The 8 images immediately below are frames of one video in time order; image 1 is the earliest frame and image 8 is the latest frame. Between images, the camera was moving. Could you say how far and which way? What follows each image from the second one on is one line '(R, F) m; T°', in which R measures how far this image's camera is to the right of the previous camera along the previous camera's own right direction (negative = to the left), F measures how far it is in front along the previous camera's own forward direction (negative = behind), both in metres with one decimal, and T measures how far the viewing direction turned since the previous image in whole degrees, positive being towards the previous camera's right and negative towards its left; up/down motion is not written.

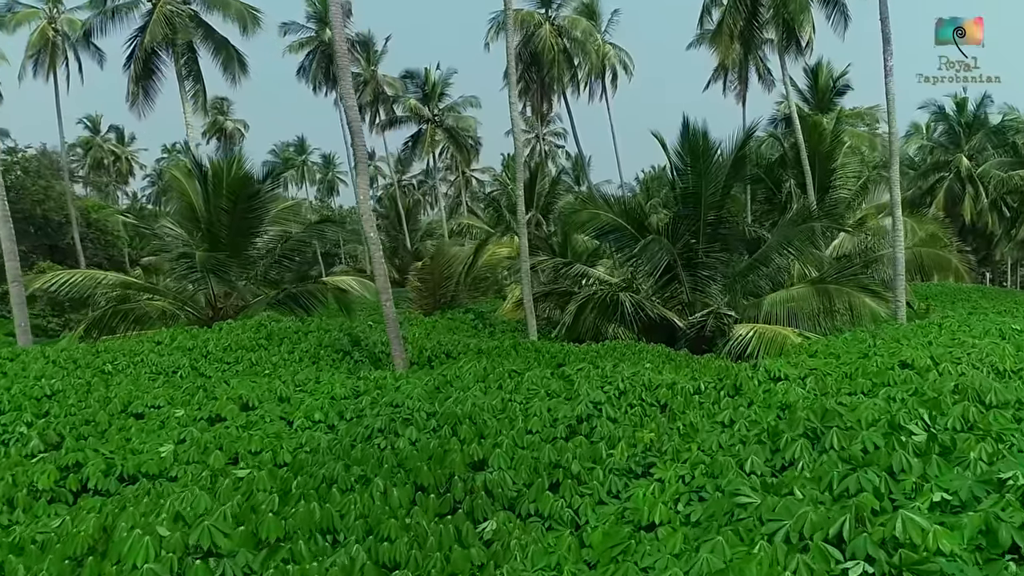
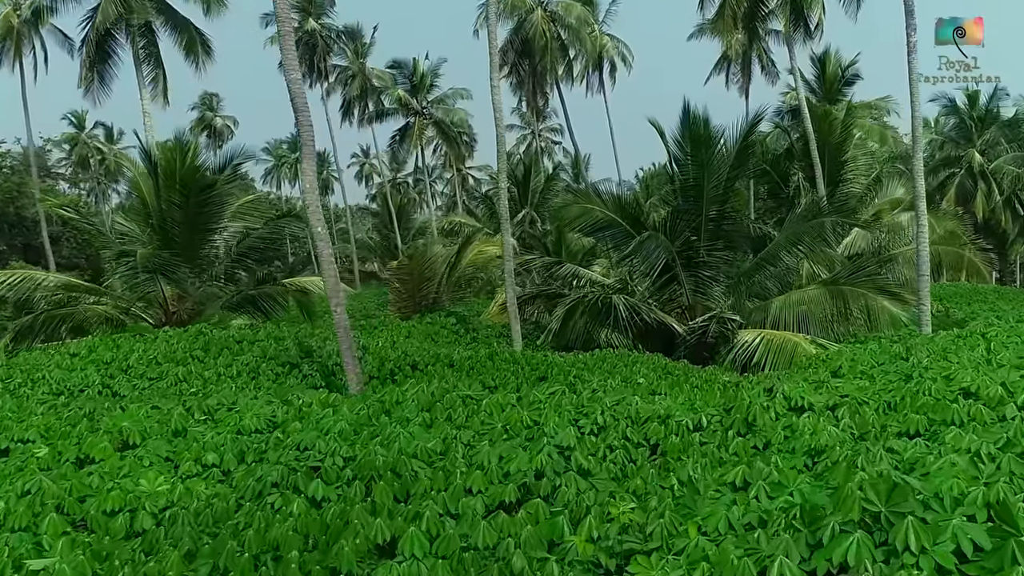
(+0.2, +1.3) m; 0°
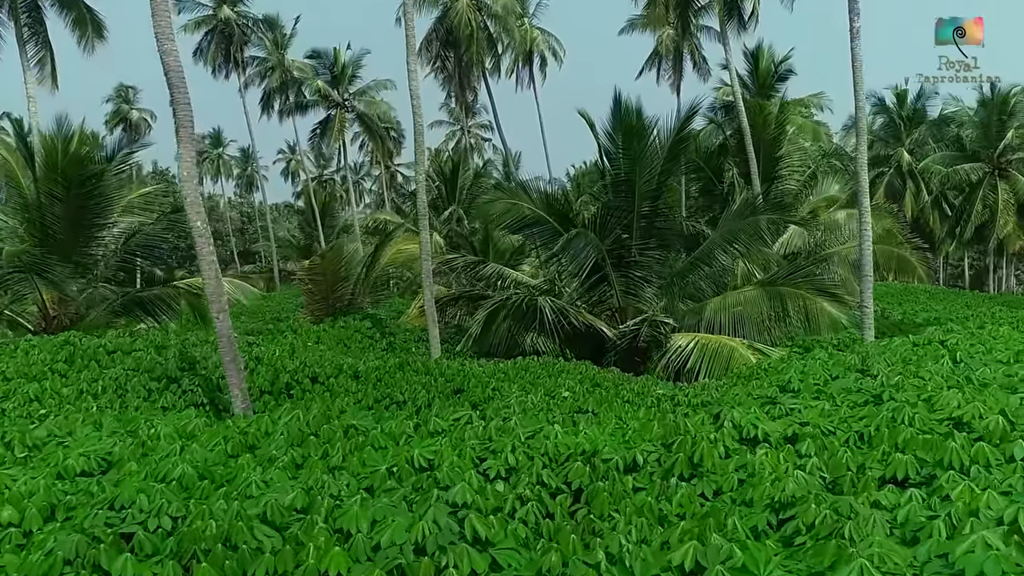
(+0.2, +0.9) m; +4°
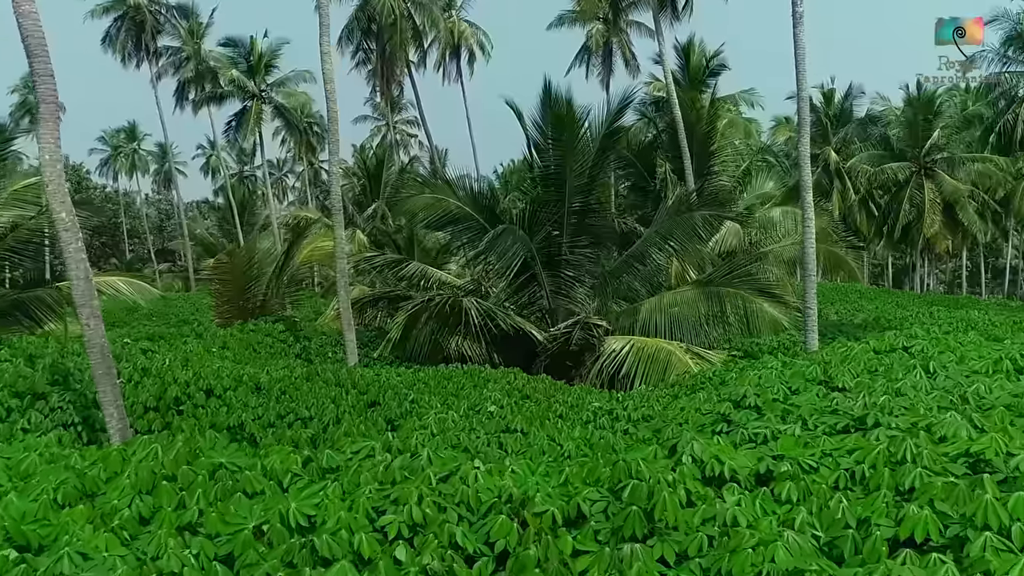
(+0.1, +0.8) m; +4°
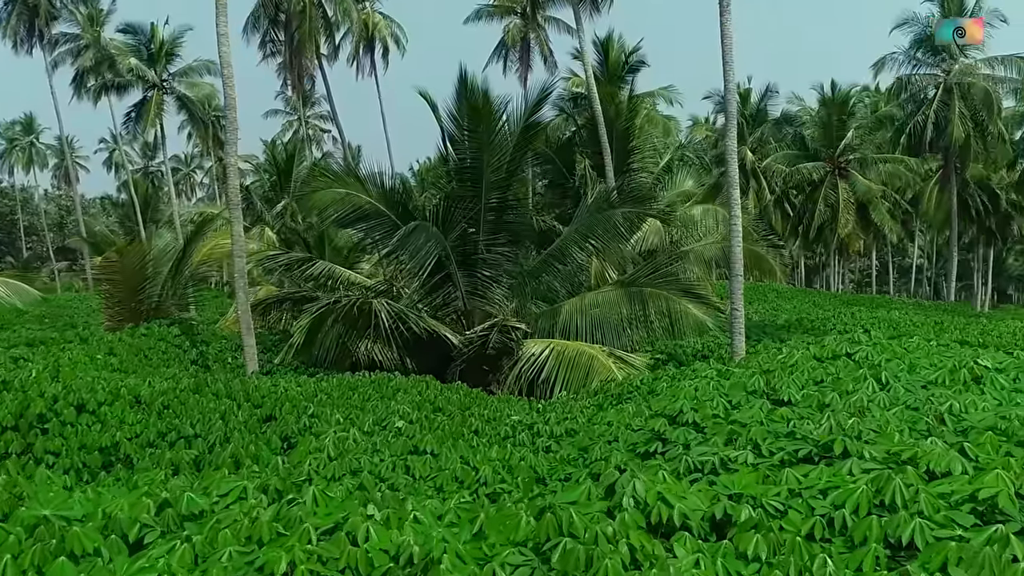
(0.0, +0.6) m; +5°
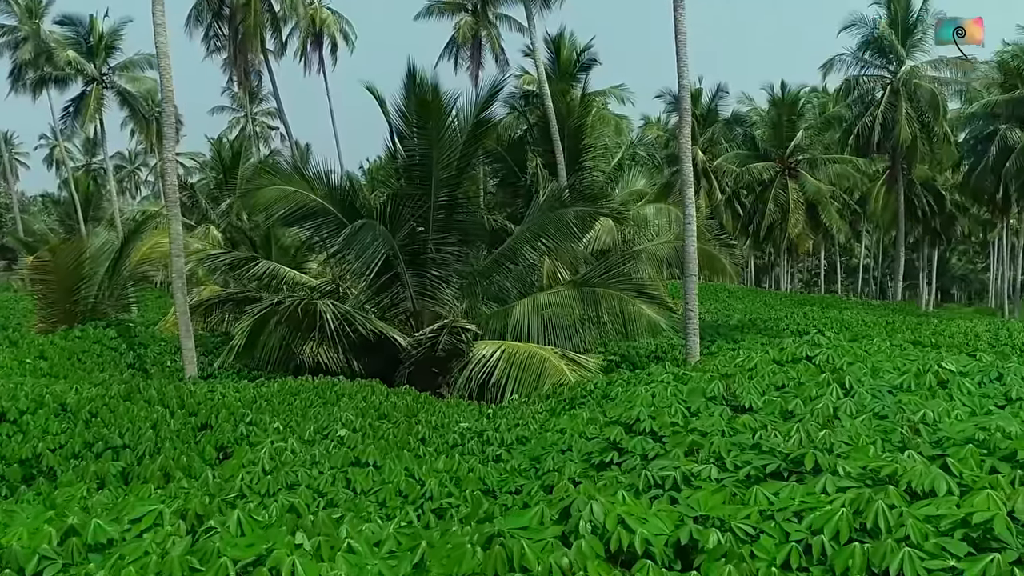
(0.0, +0.3) m; +3°
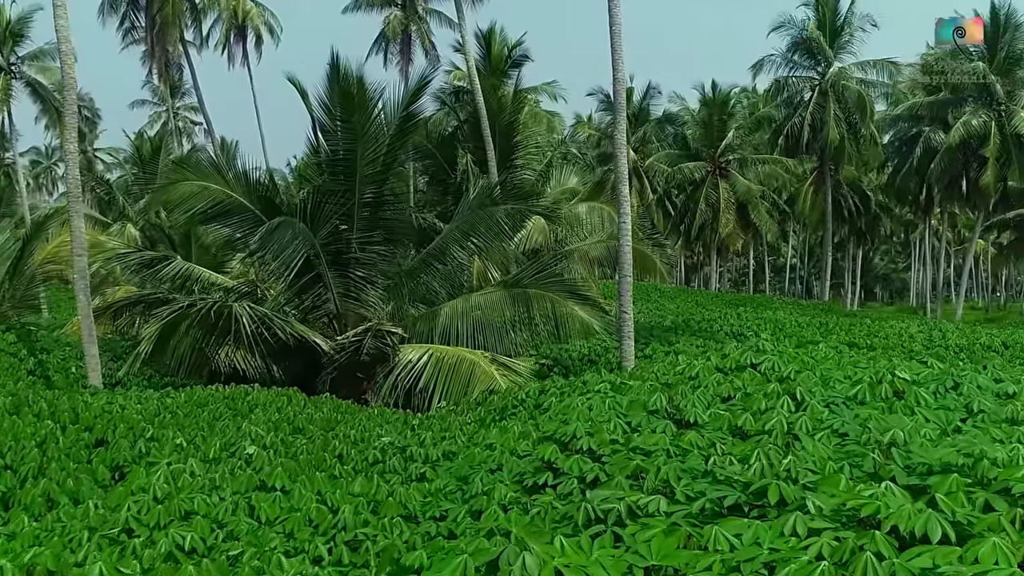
(0.0, +0.4) m; +4°
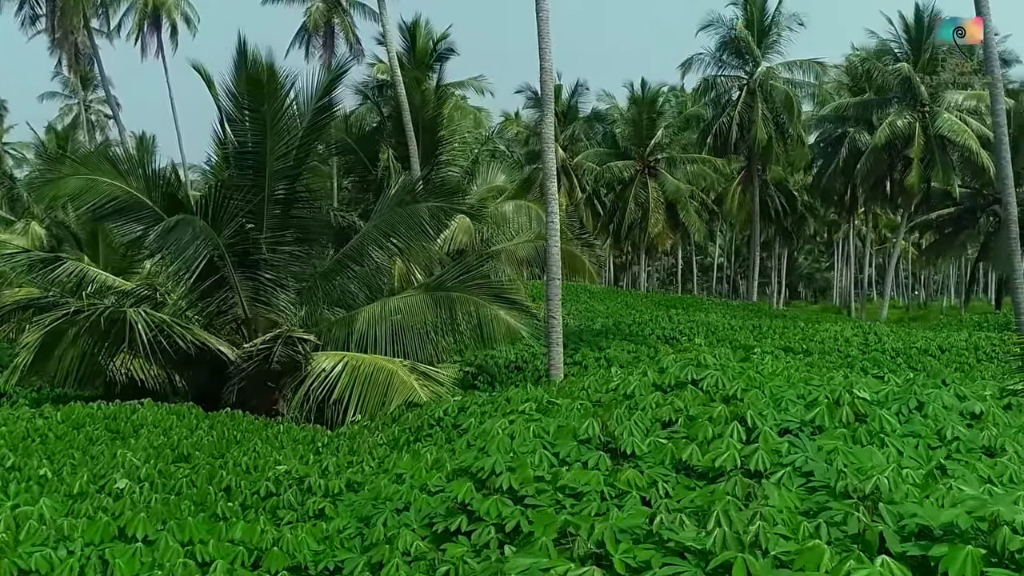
(+0.1, +0.6) m; +4°
